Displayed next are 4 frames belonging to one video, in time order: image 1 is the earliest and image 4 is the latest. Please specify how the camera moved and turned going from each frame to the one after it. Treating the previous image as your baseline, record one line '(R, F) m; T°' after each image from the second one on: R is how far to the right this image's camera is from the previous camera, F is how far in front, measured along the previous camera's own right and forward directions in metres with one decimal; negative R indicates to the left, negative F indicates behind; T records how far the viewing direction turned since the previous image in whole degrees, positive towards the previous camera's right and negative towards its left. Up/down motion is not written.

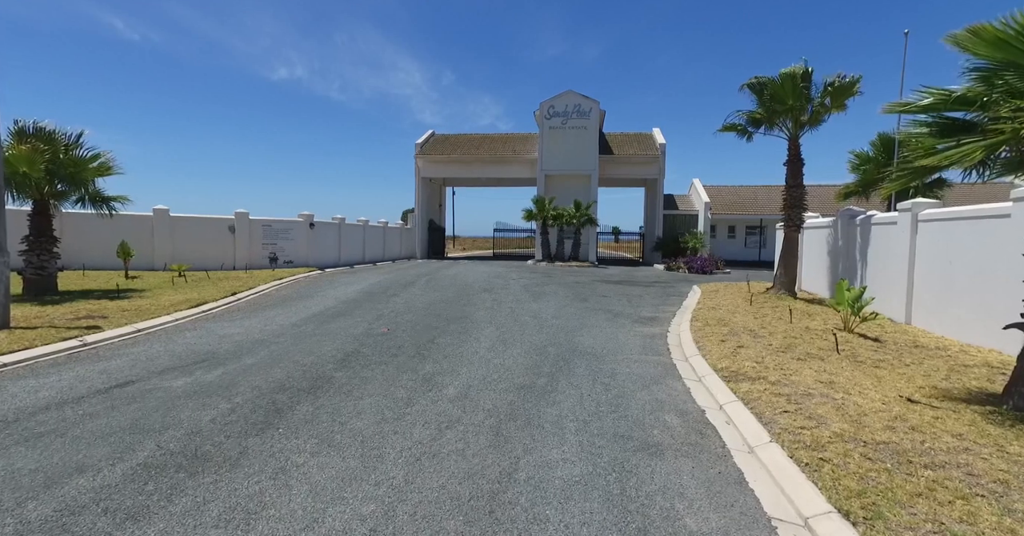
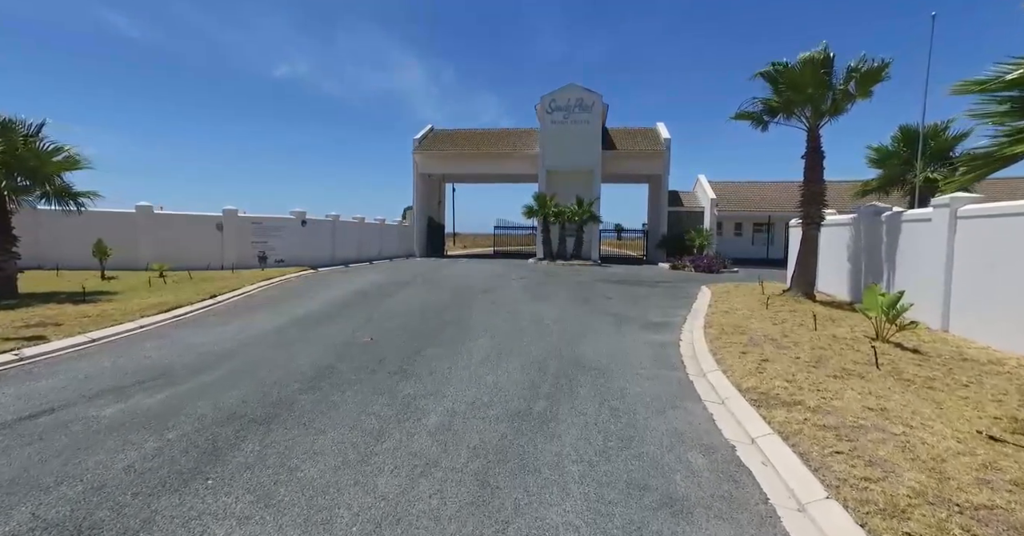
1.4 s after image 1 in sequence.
(+0.1, +0.9) m; 0°
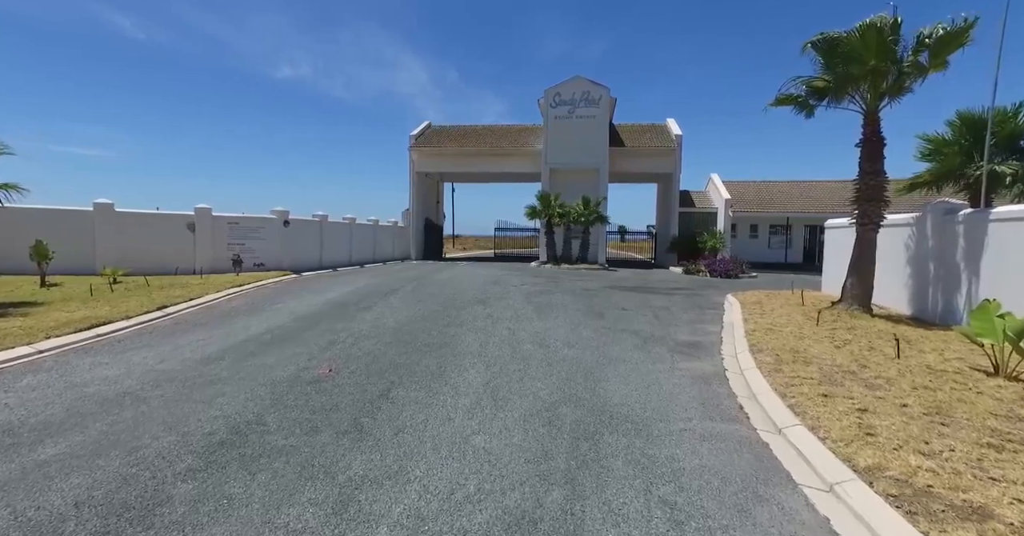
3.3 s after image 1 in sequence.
(0.0, +2.0) m; 0°
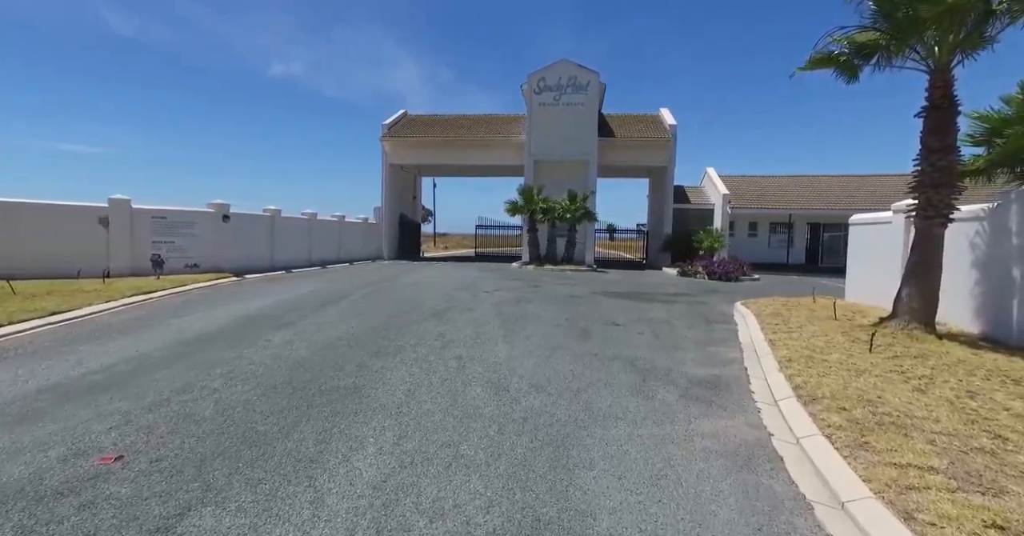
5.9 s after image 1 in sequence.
(+0.5, +2.7) m; +1°
